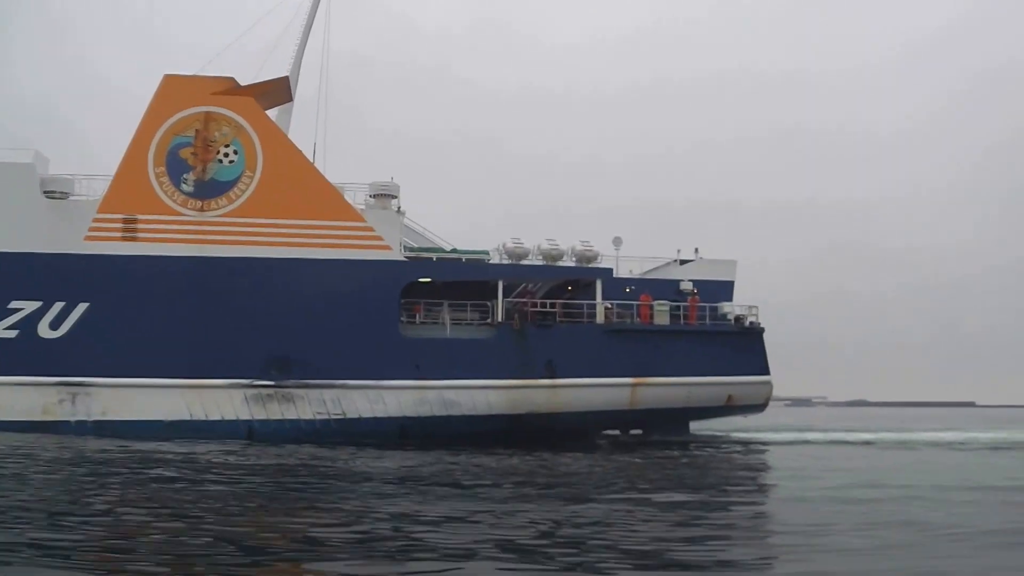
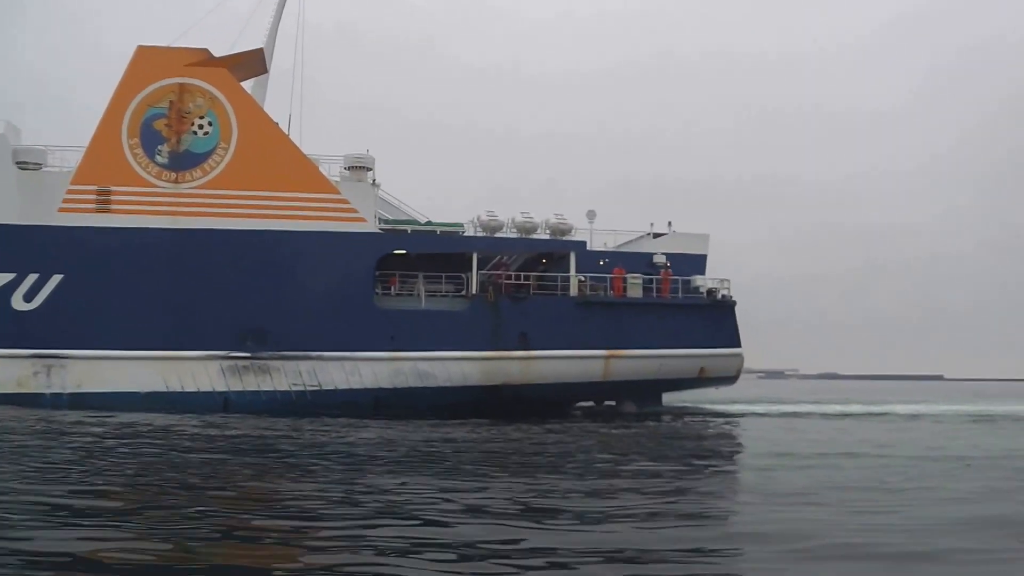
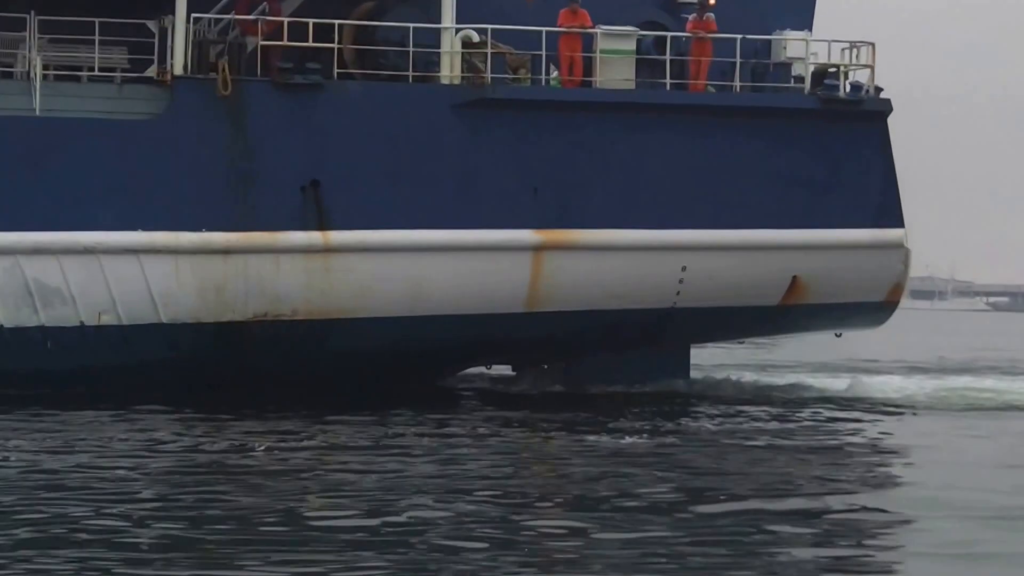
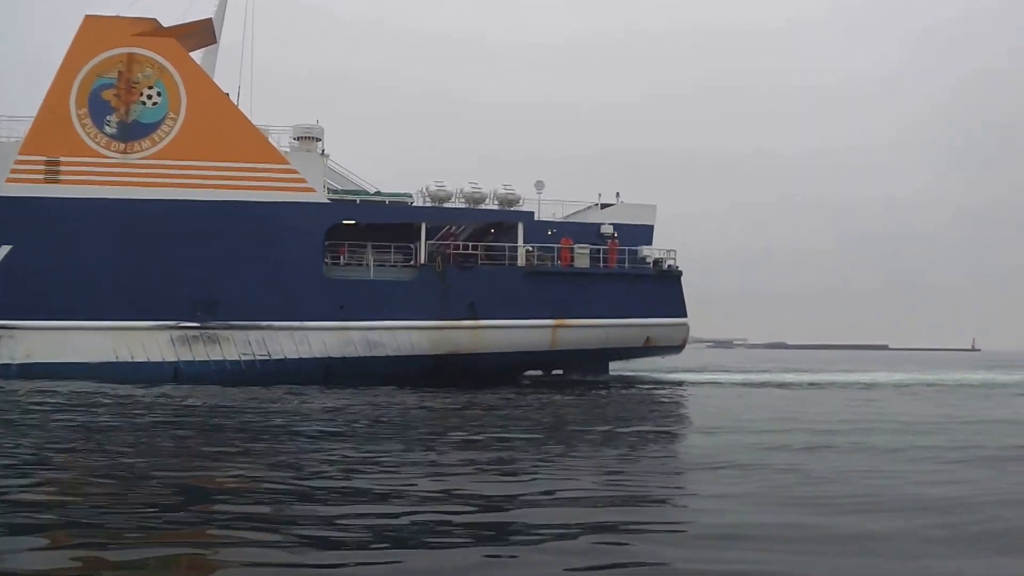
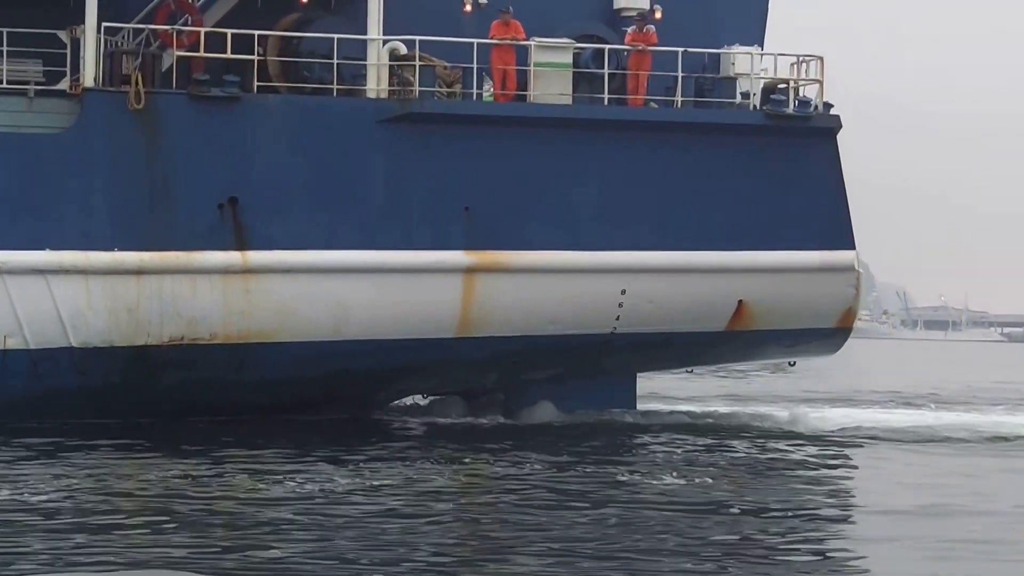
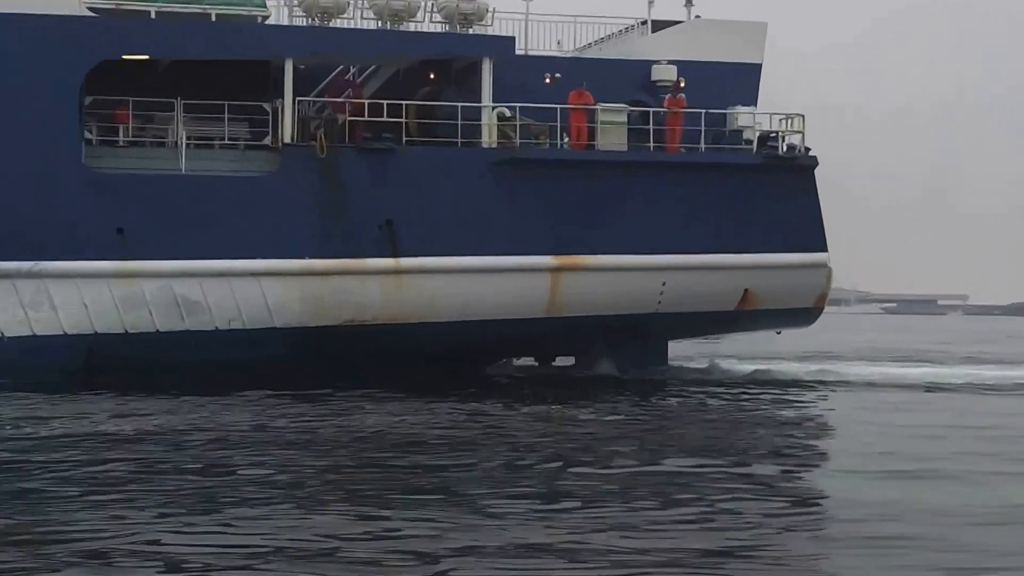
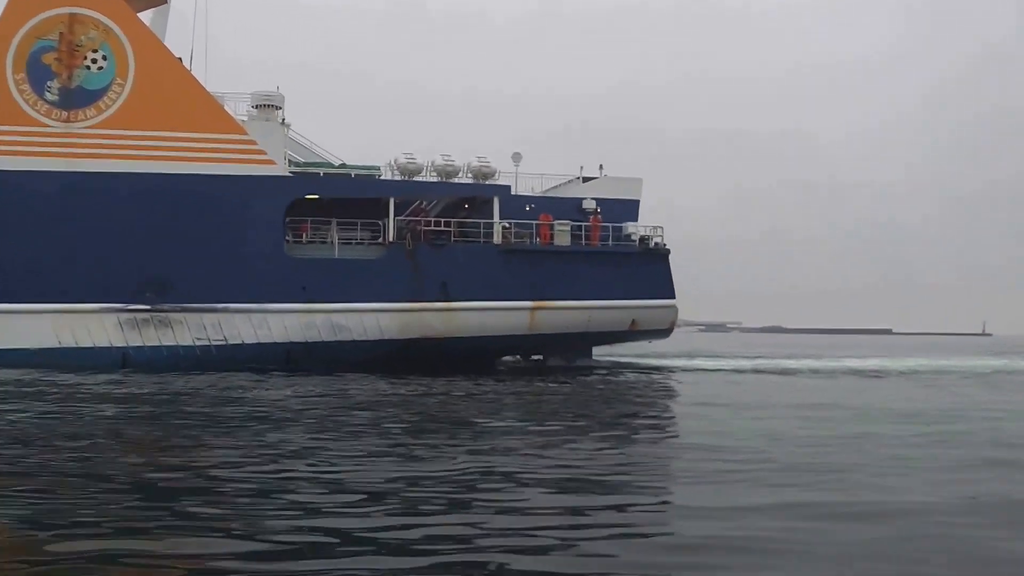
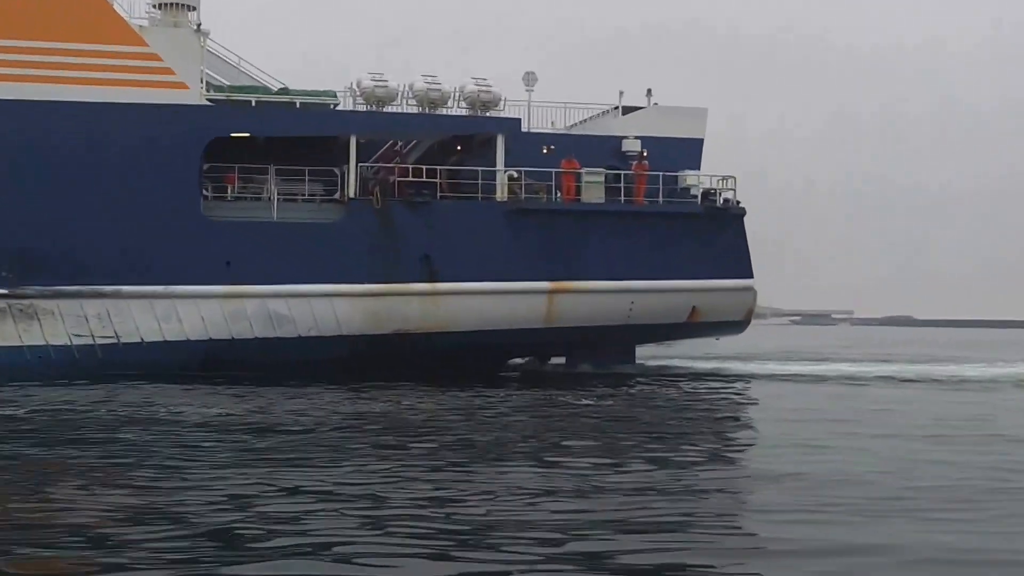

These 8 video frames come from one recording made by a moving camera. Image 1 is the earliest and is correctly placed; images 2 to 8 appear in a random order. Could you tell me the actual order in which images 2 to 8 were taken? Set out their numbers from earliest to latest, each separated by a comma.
2, 4, 7, 8, 6, 3, 5
